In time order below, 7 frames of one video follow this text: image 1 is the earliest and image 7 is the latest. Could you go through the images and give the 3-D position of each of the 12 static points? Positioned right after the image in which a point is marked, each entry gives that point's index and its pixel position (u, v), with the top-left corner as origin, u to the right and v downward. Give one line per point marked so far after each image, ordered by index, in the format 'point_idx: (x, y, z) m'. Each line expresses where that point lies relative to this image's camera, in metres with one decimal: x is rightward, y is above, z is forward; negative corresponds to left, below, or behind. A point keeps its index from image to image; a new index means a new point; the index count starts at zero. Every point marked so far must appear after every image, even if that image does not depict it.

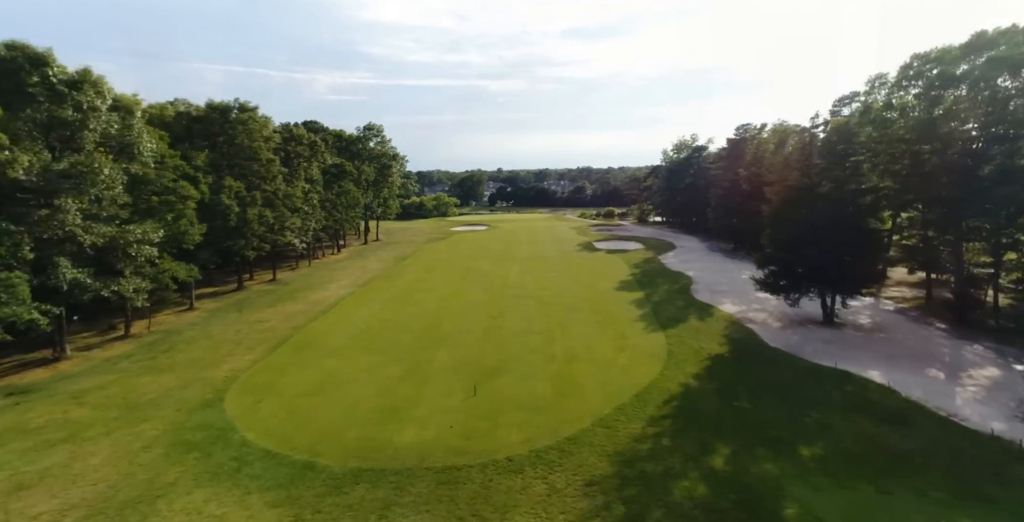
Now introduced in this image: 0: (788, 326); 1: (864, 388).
0: (+12.8, -3.1, +19.0) m
1: (+11.5, -4.1, +13.3) m
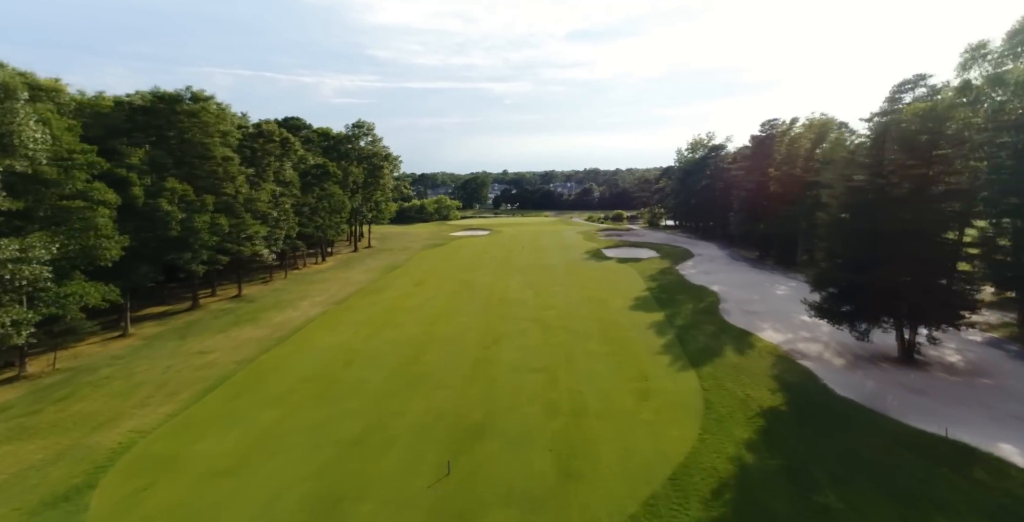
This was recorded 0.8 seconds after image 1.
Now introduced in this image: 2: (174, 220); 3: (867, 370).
0: (+12.6, -3.9, +15.0) m
1: (+11.1, -4.9, +9.2) m
2: (-15.3, +1.9, +18.6) m
3: (+12.8, -3.9, +14.6) m
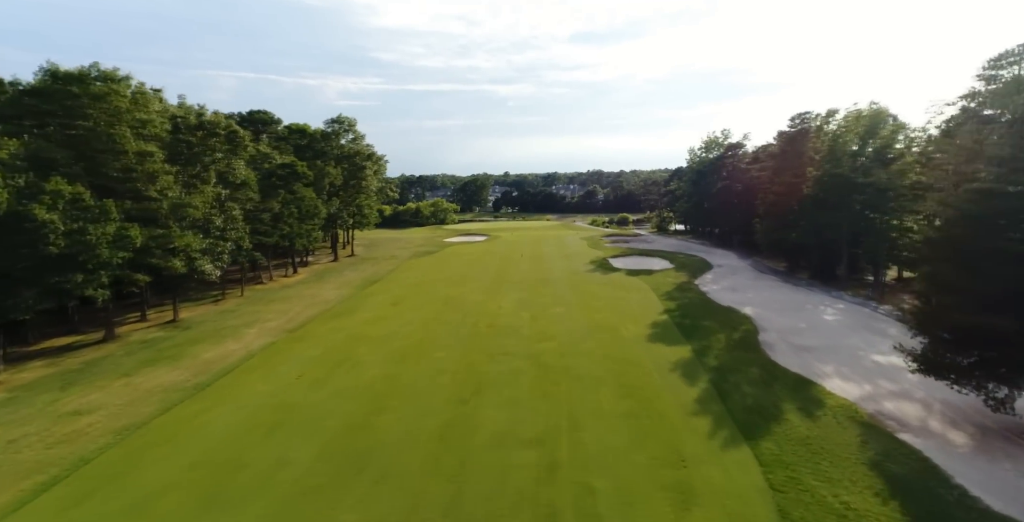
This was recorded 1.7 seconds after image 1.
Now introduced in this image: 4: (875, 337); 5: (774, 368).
0: (+12.1, -4.8, +10.4) m
1: (+10.6, -5.8, +4.6) m
2: (-15.8, +1.0, +14.2) m
3: (+12.2, -4.9, +10.0) m
4: (+16.3, -3.4, +18.3) m
5: (+10.3, -4.1, +16.1) m
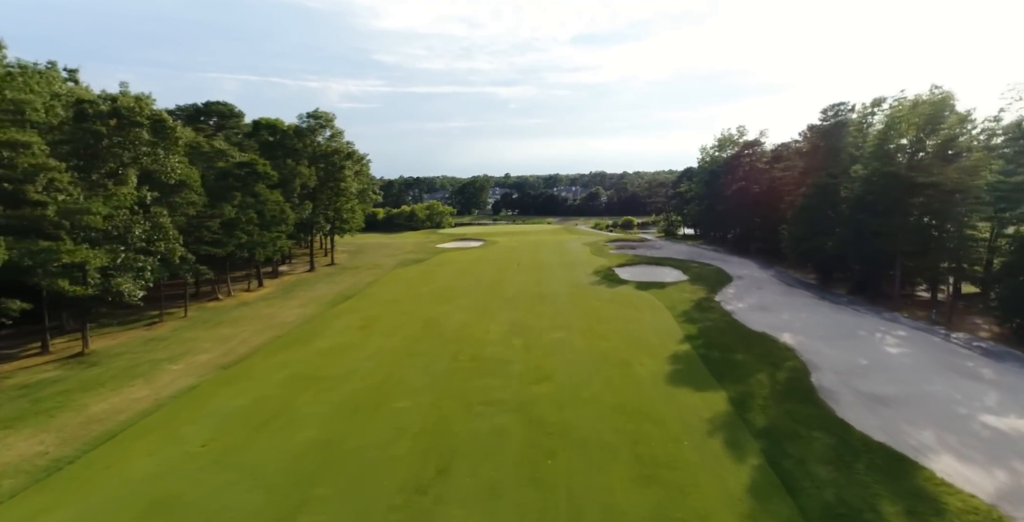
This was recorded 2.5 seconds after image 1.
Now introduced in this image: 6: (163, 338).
0: (+11.5, -5.5, +6.2) m
1: (+10.0, -6.5, +0.4) m
2: (-16.4, +0.2, +10.2) m
3: (+11.7, -5.6, +5.8) m
4: (+15.7, -4.2, +14.1) m
5: (+9.7, -4.9, +11.9) m
6: (-16.7, -3.7, +19.6) m
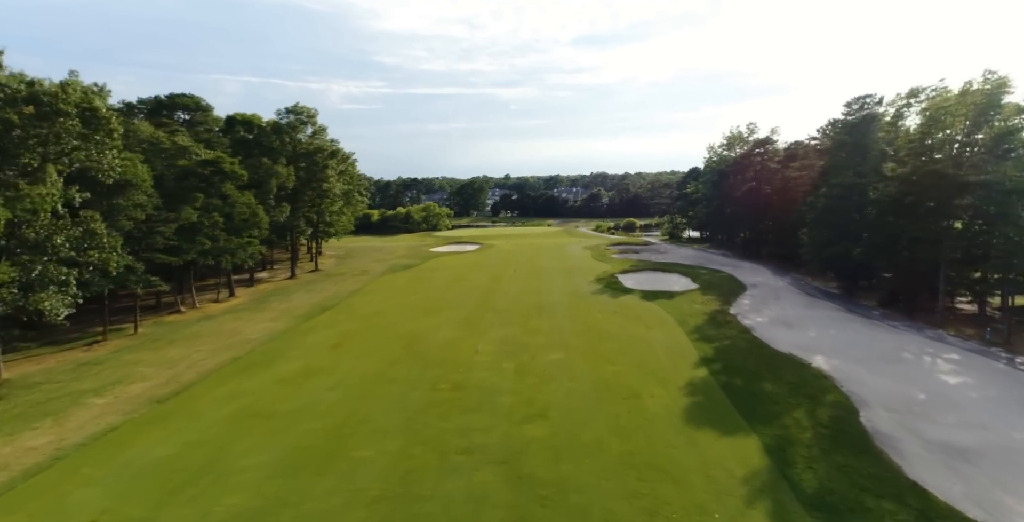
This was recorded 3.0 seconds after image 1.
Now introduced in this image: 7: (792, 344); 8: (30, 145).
0: (+11.0, -6.0, +3.5) m
1: (+9.5, -6.9, -2.2) m
2: (-16.8, -0.3, +7.6) m
3: (+11.2, -6.1, +3.2) m
4: (+15.3, -4.7, +11.5) m
5: (+9.3, -5.4, +9.2) m
6: (-17.1, -4.2, +17.0) m
7: (+13.2, -3.9, +19.3) m
8: (-16.9, +4.0, +14.6) m
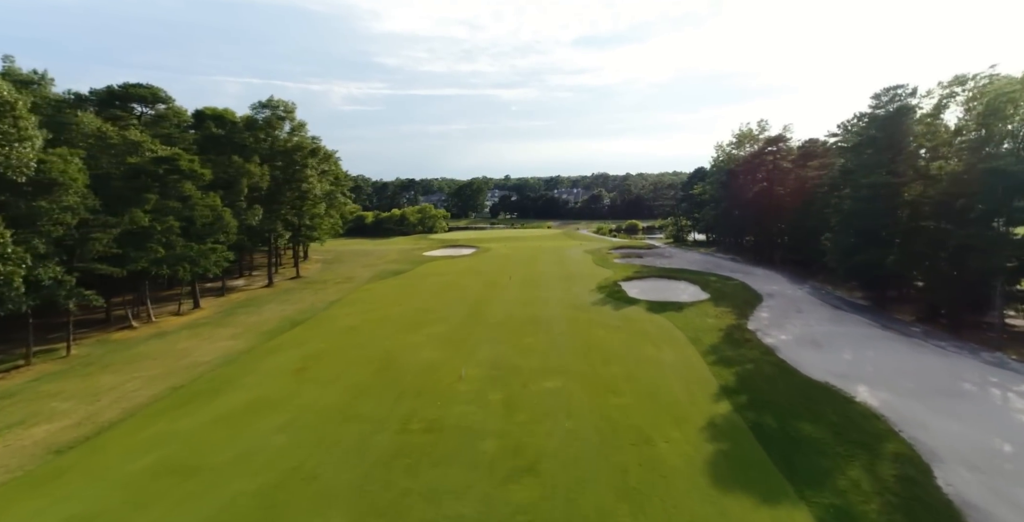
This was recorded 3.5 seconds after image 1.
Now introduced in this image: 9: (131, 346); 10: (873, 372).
0: (+10.6, -6.4, +0.9) m
1: (+9.0, -7.4, -4.9) m
2: (-17.3, -0.7, +5.0) m
3: (+10.7, -6.5, +0.5) m
4: (+14.8, -5.1, +8.8) m
5: (+8.8, -5.8, +6.5) m
6: (-17.6, -4.7, +14.4) m
7: (+12.8, -4.4, +16.6) m
8: (-17.4, +3.6, +12.0) m
9: (-17.8, -4.0, +19.2) m
10: (+14.2, -4.4, +16.0) m
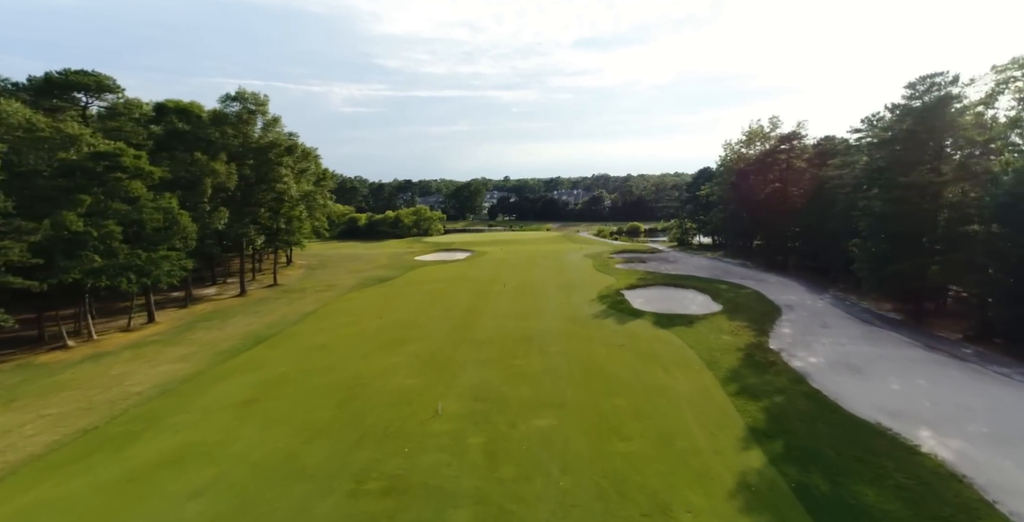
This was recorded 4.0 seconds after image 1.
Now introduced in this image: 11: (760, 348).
0: (+10.0, -6.9, -1.9) m
1: (+8.5, -7.7, -7.6) m
2: (-17.8, -1.1, +2.4) m
3: (+10.2, -6.9, -2.2) m
4: (+14.3, -5.6, +6.1) m
5: (+8.3, -6.3, +3.8) m
6: (-18.1, -5.1, +11.7) m
7: (+12.3, -4.9, +13.9) m
8: (-17.8, +3.1, +9.4) m
9: (-18.2, -4.4, +16.5) m
10: (+13.7, -4.8, +13.3) m
11: (+11.8, -4.0, +19.5) m
